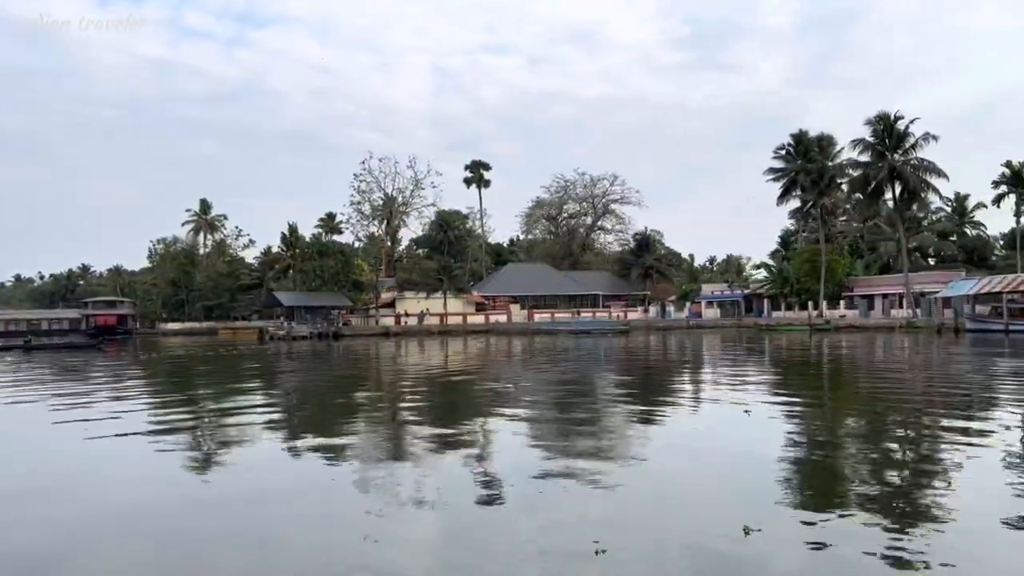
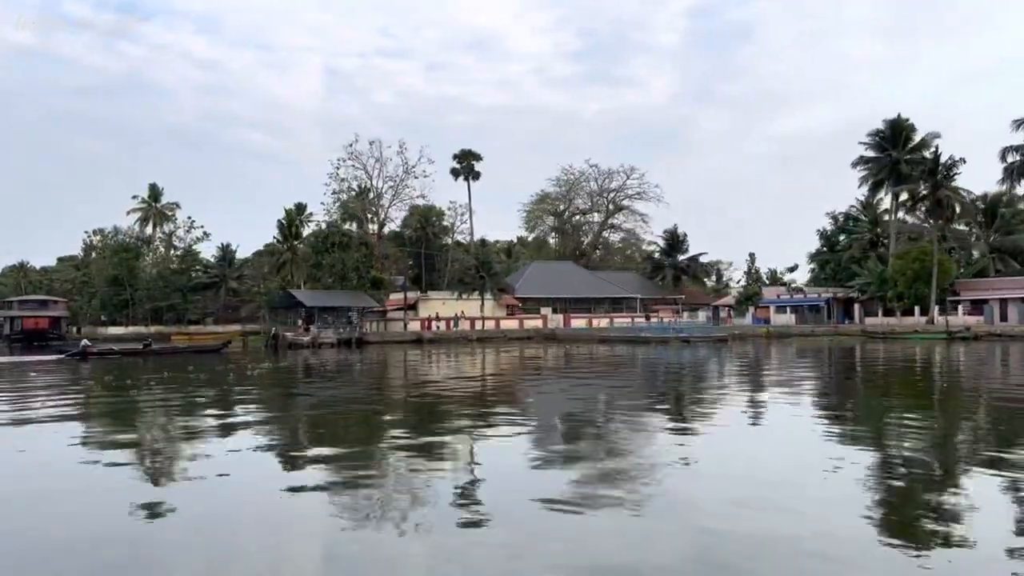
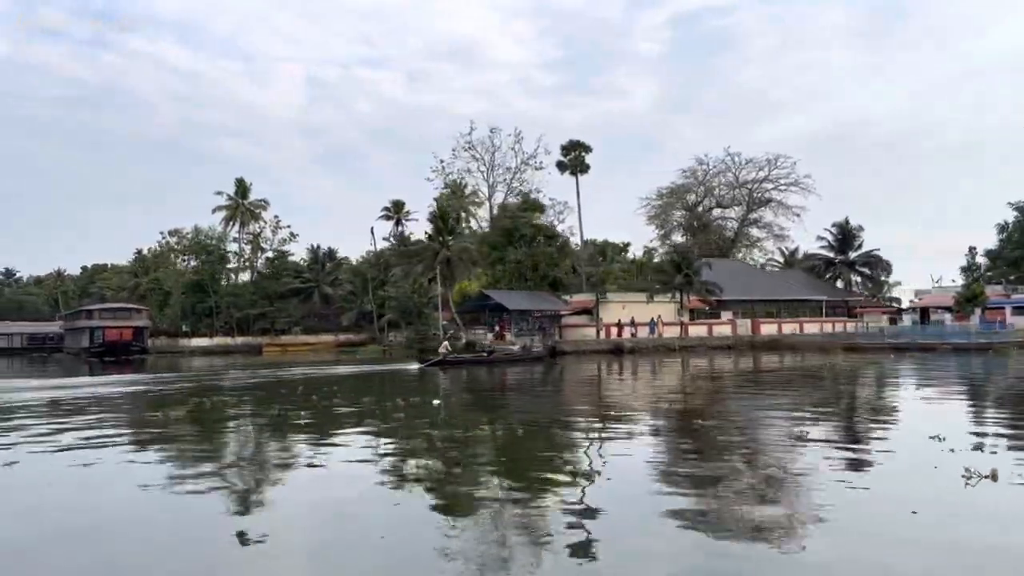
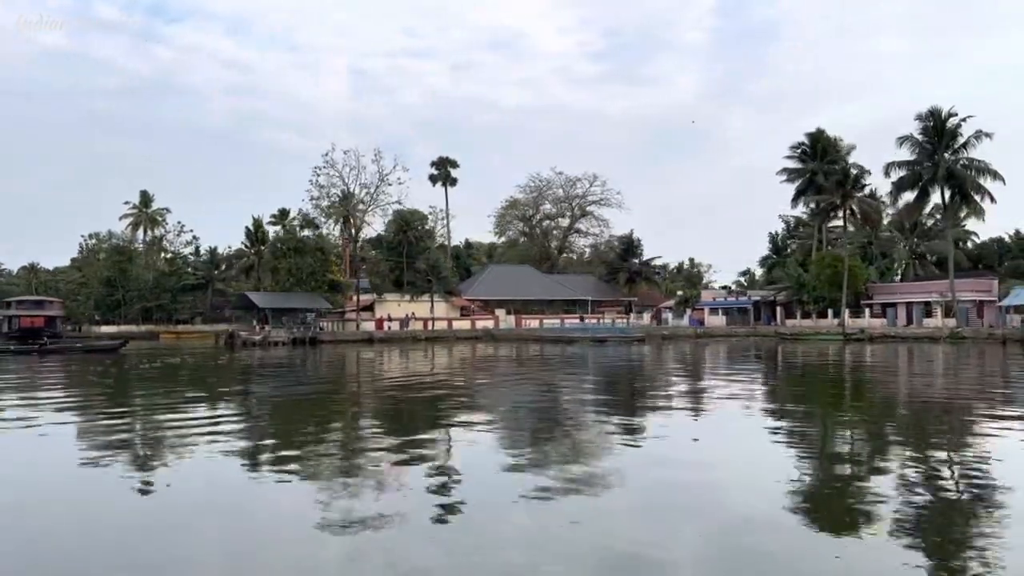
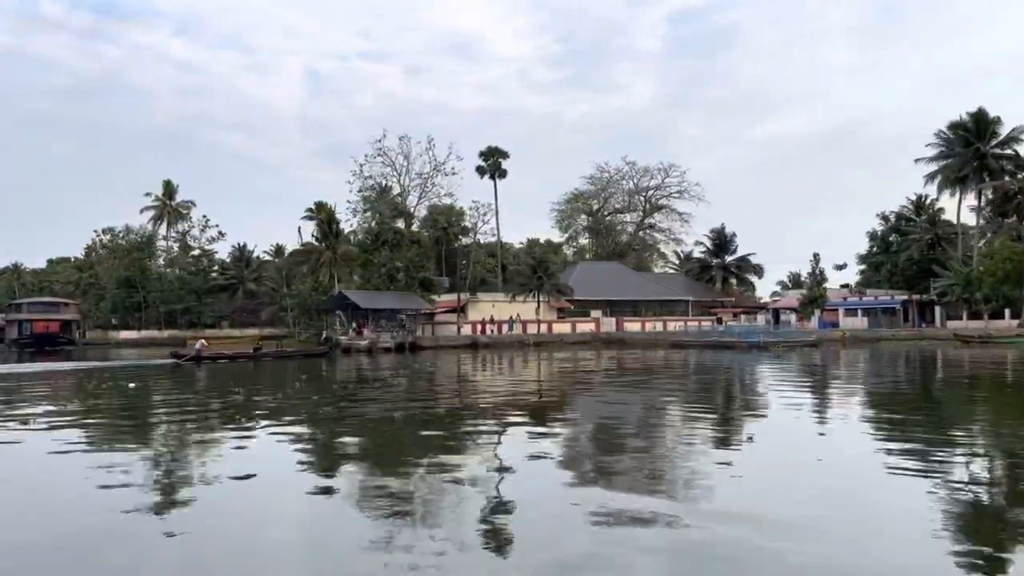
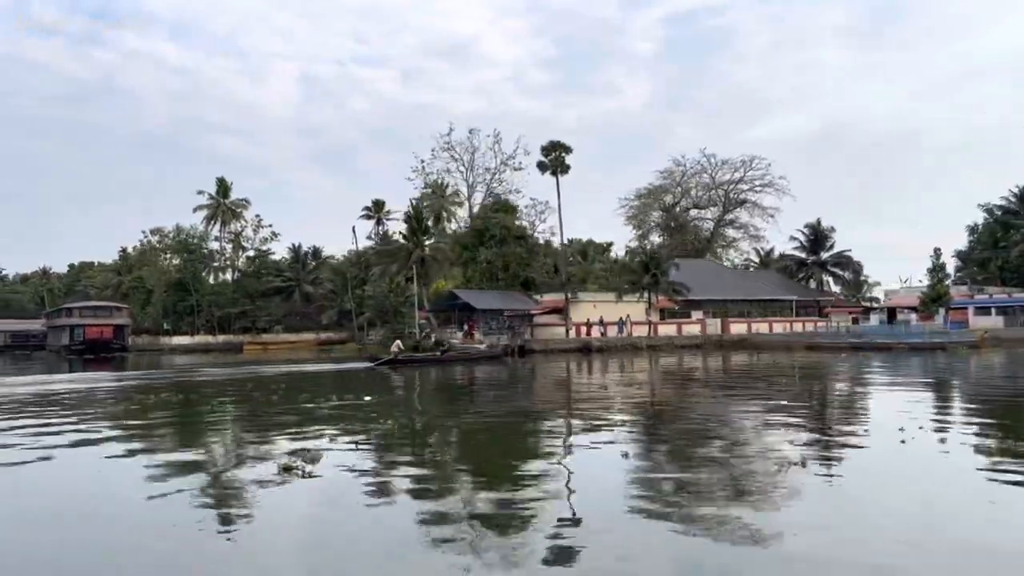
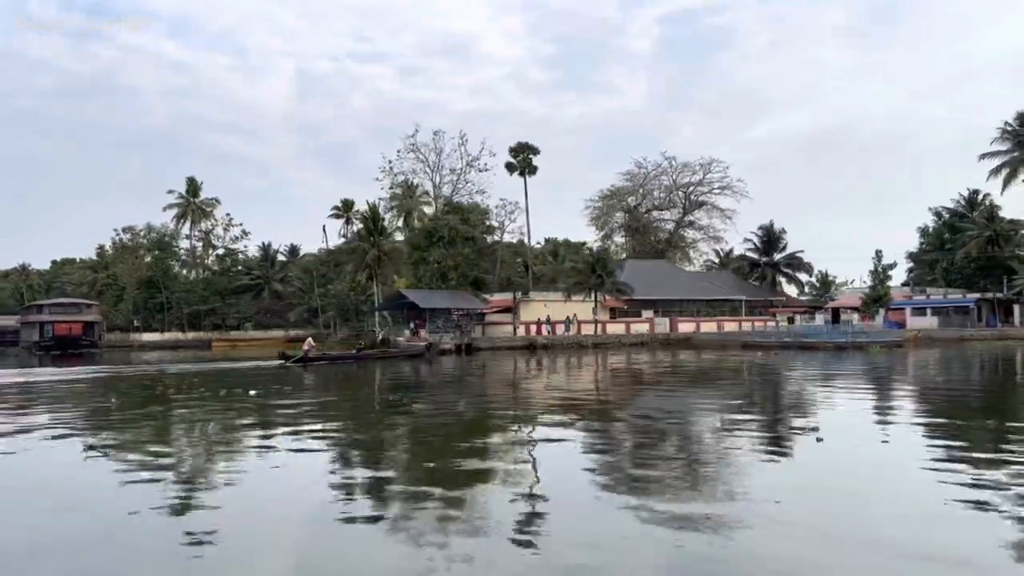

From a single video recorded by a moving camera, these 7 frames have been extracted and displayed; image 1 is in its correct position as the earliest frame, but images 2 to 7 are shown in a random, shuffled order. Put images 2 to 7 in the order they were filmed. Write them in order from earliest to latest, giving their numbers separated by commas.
4, 2, 5, 7, 6, 3
